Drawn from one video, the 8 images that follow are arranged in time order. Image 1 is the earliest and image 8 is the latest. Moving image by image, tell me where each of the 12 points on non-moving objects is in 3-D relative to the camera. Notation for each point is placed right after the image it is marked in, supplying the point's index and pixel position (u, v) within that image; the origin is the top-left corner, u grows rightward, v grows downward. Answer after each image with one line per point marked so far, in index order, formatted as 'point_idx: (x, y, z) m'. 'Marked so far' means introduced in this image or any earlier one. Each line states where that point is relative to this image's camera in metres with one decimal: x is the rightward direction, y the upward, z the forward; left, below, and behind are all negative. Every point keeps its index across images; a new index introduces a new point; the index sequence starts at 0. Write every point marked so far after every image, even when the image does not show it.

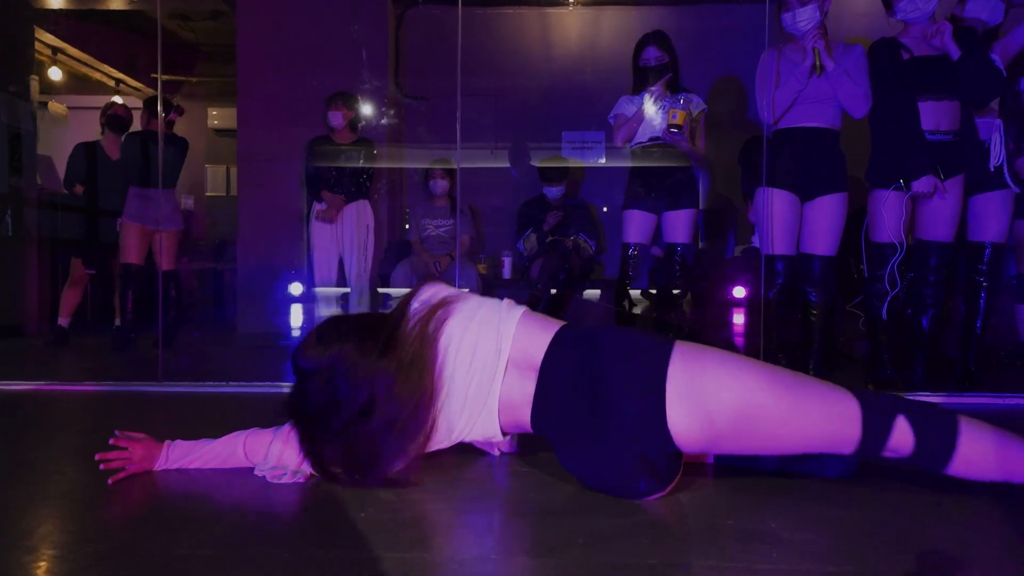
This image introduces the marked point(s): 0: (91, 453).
0: (-1.7, -0.6, +2.6) m
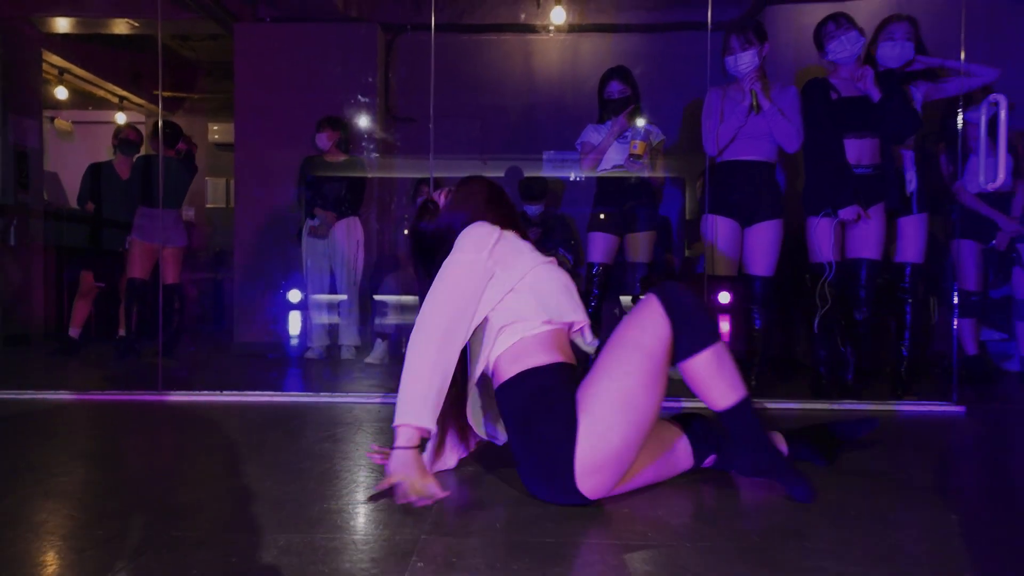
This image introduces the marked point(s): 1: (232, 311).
0: (-1.9, -0.7, +2.8) m
1: (-1.9, -0.2, +4.7) m
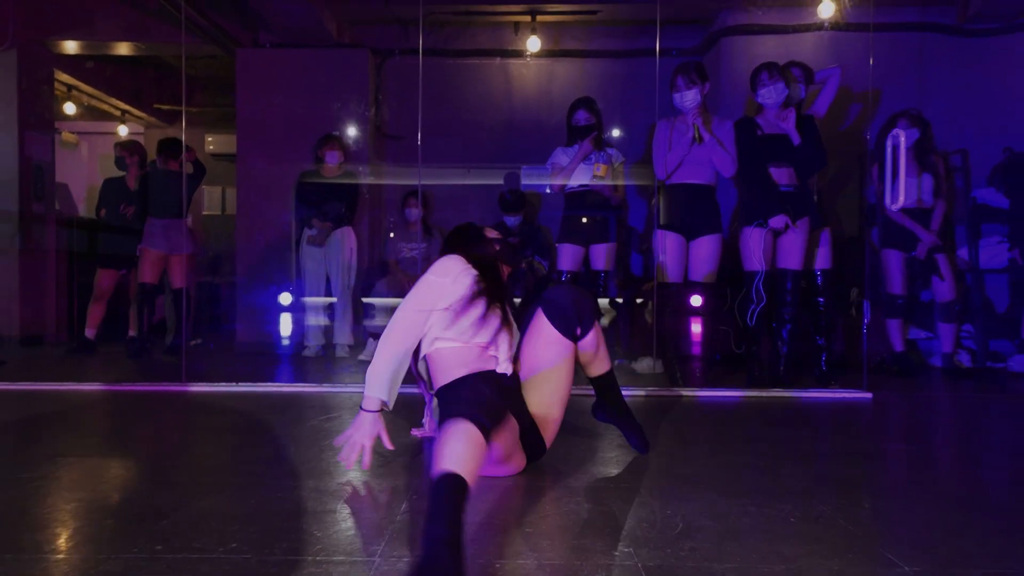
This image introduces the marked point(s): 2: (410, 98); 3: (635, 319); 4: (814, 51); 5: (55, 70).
0: (-2.0, -0.8, +3.2) m
1: (-2.0, -0.2, +5.0) m
2: (-0.7, +1.4, +4.8) m
3: (+0.8, -0.2, +4.6) m
4: (+2.0, +1.6, +4.5) m
5: (-3.4, +1.6, +5.1) m
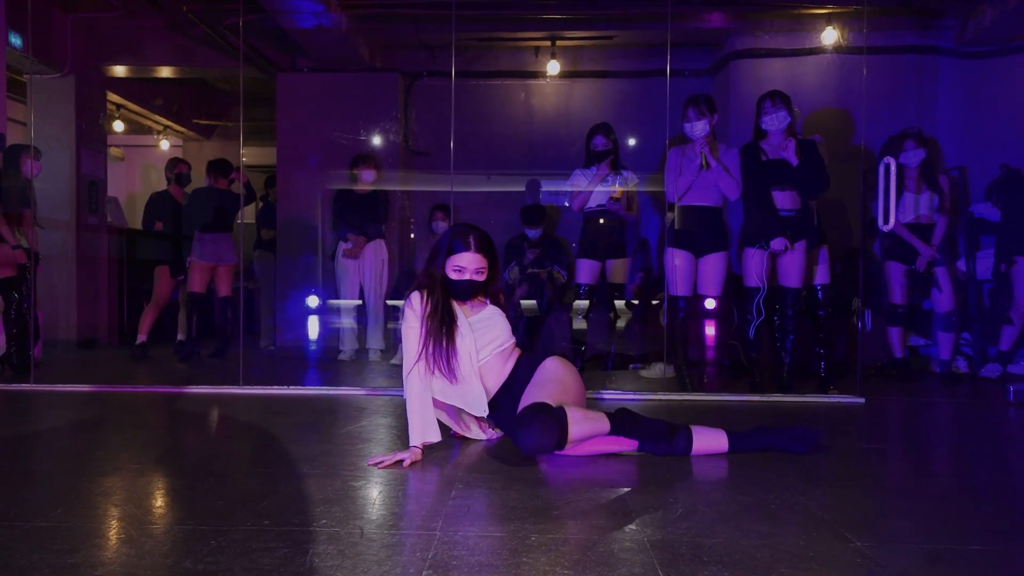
0: (-1.8, -0.8, +3.6) m
1: (-1.9, -0.2, +5.4) m
2: (-0.6, +1.3, +5.2) m
3: (+1.0, -0.3, +4.9) m
4: (+2.2, +1.5, +4.8) m
5: (-3.2, +1.6, +5.5) m
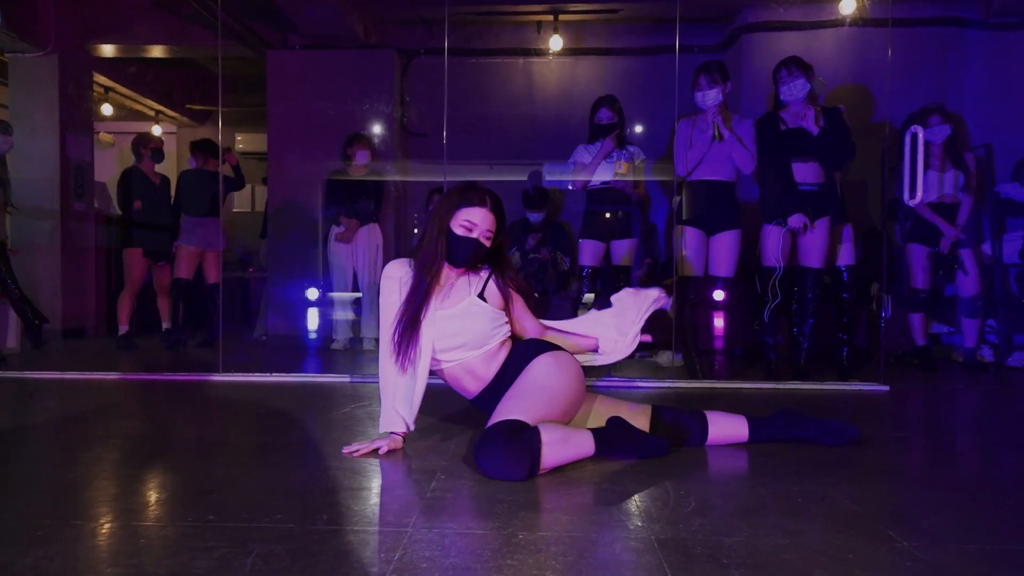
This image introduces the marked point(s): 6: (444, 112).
0: (-1.8, -0.7, +3.4) m
1: (-1.9, -0.1, +5.2) m
2: (-0.6, +1.4, +5.0) m
3: (+1.0, -0.2, +4.7) m
4: (+2.2, +1.6, +4.5) m
5: (-3.2, +1.7, +5.3) m
6: (-0.5, +1.3, +5.0) m
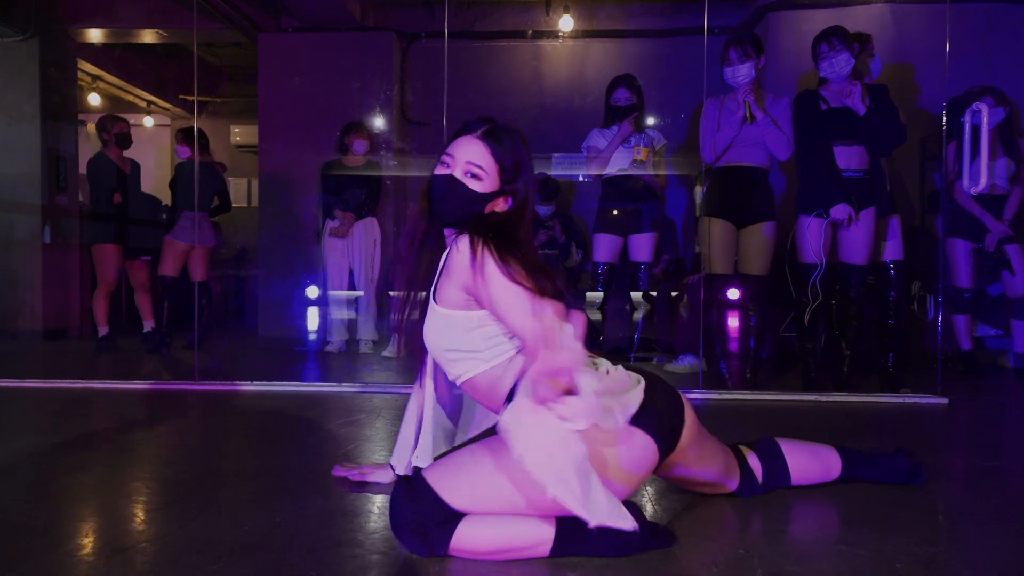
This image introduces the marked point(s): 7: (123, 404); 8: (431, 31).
0: (-1.8, -0.7, +3.1) m
1: (-1.8, -0.1, +4.9) m
2: (-0.5, +1.4, +4.6) m
3: (+1.0, -0.2, +4.3) m
4: (+2.2, +1.6, +4.2) m
5: (-3.2, +1.7, +5.0) m
6: (-0.4, +1.3, +4.6) m
7: (-2.2, -0.7, +4.0) m
8: (-0.5, +1.7, +4.6) m
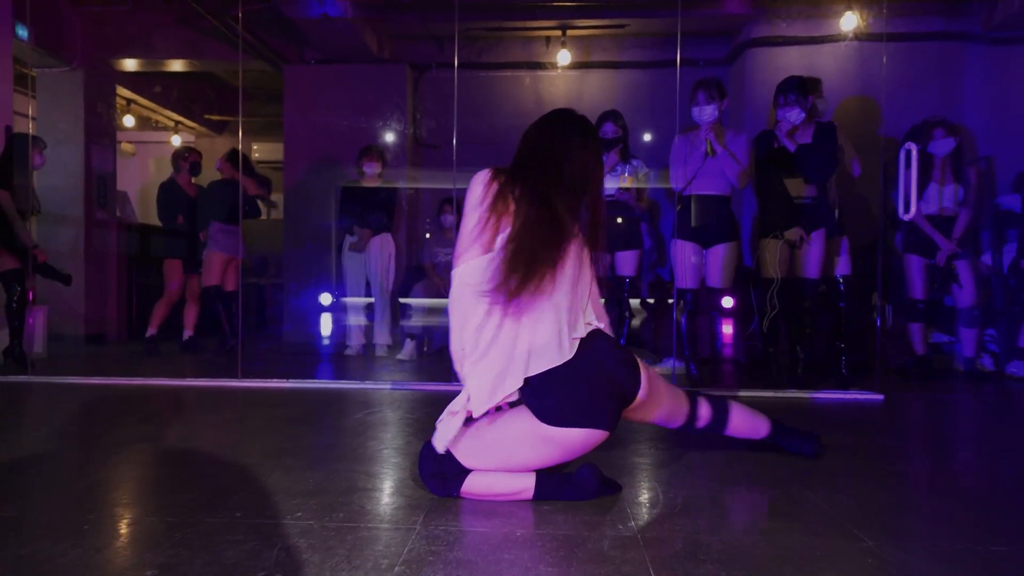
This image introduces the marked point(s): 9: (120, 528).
0: (-1.8, -0.8, +3.5) m
1: (-1.8, -0.2, +5.4) m
2: (-0.5, +1.3, +5.1) m
3: (+1.0, -0.2, +4.8) m
4: (+2.2, +1.5, +4.6) m
5: (-3.1, +1.6, +5.4) m
6: (-0.4, +1.2, +5.1) m
7: (-2.2, -0.7, +4.4) m
8: (-0.5, +1.7, +5.0) m
9: (-1.2, -0.8, +2.1) m
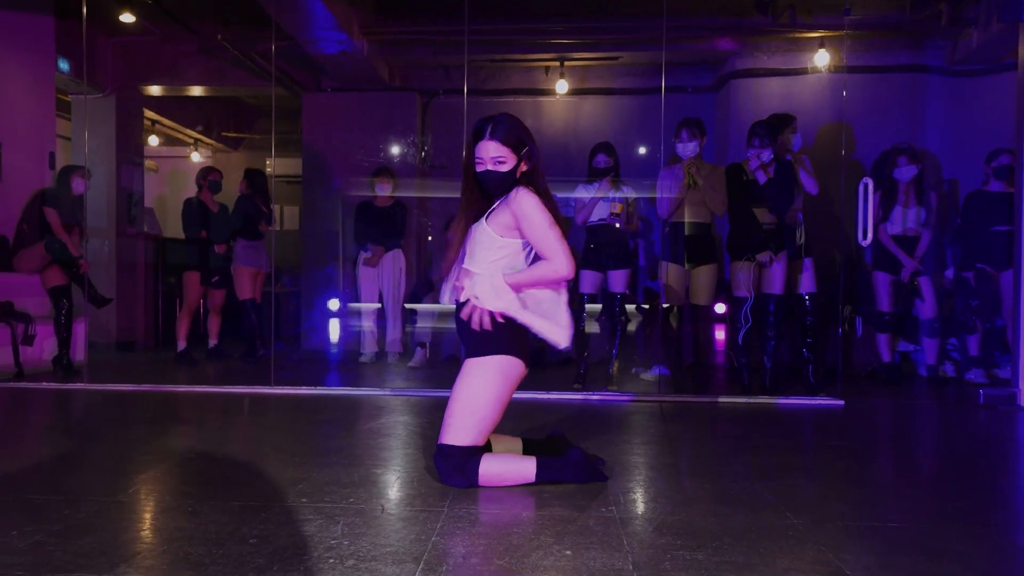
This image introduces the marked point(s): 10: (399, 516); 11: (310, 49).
0: (-1.8, -0.9, +4.0) m
1: (-1.8, -0.3, +5.8) m
2: (-0.5, +1.2, +5.5) m
3: (+1.0, -0.3, +5.2) m
4: (+2.2, +1.4, +5.0) m
5: (-3.1, +1.5, +5.8) m
6: (-0.4, +1.1, +5.5) m
7: (-2.2, -0.8, +4.8) m
8: (-0.5, +1.6, +5.5) m
9: (-1.2, -0.9, +2.5) m
10: (-0.4, -0.8, +2.4) m
11: (-1.6, +2.0, +5.5) m
